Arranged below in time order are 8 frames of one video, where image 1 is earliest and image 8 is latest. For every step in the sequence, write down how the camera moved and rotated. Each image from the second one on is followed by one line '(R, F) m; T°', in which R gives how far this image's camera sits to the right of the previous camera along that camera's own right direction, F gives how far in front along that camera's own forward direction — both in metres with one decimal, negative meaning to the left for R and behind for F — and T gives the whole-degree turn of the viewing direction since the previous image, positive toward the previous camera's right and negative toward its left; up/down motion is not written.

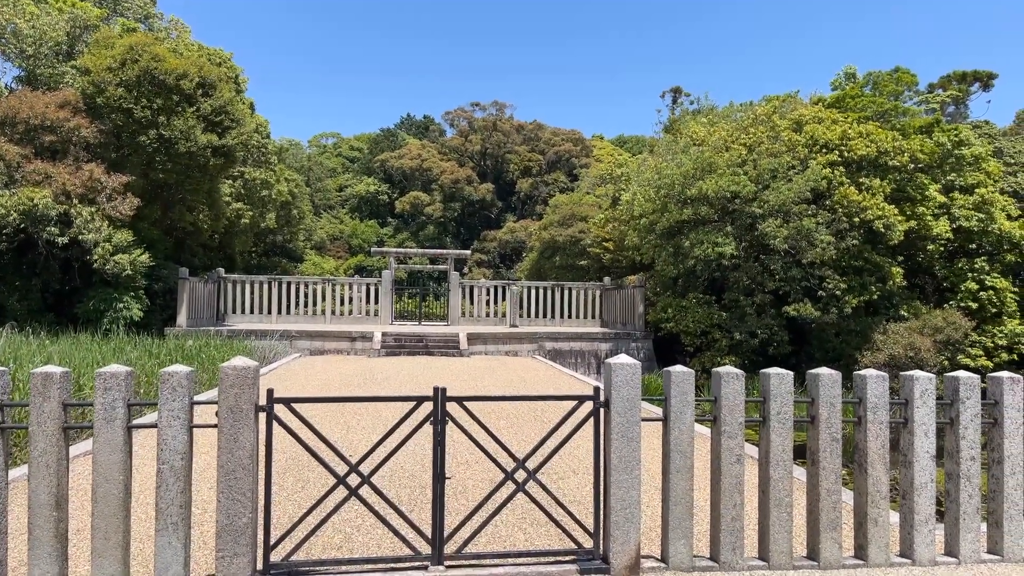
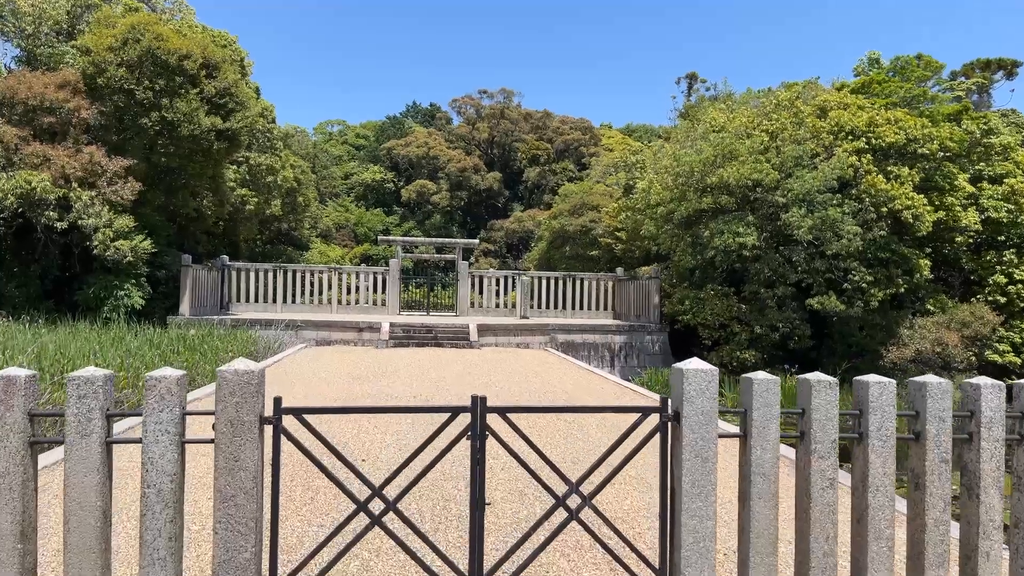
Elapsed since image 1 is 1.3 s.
(-0.1, +0.3) m; 0°
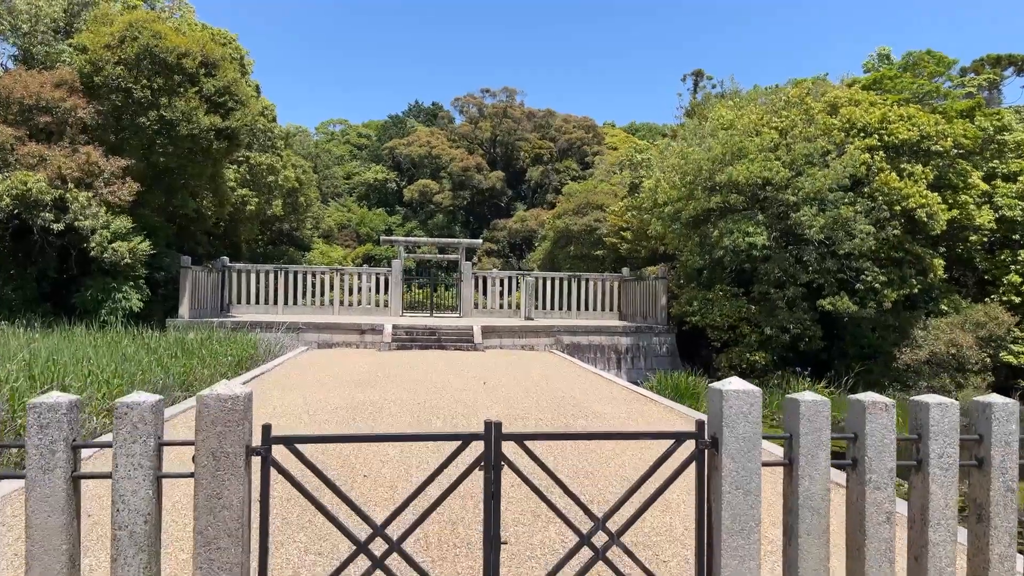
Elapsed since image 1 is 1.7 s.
(0.0, +0.2) m; 0°
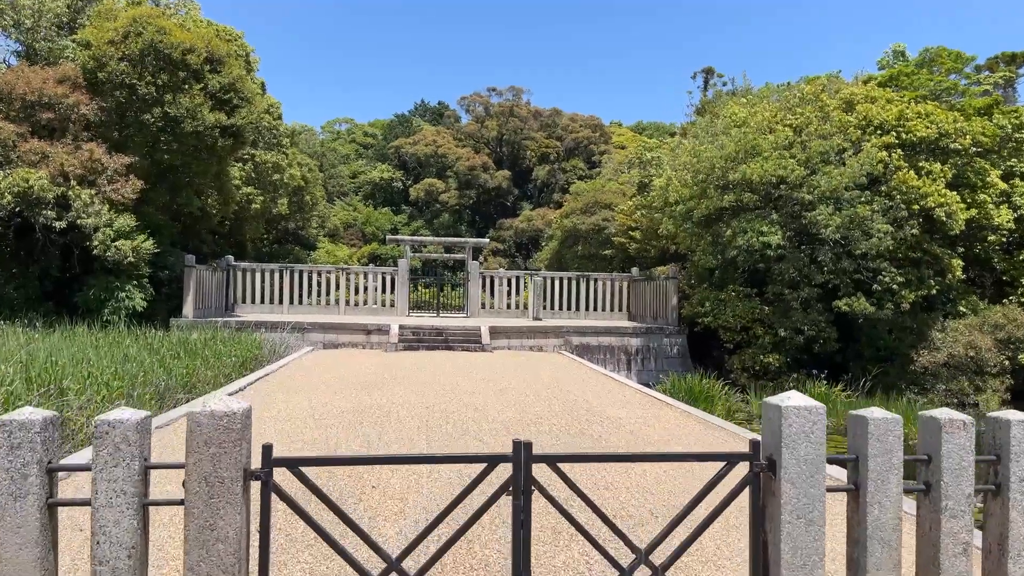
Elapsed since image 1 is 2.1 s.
(-0.1, +0.2) m; 0°
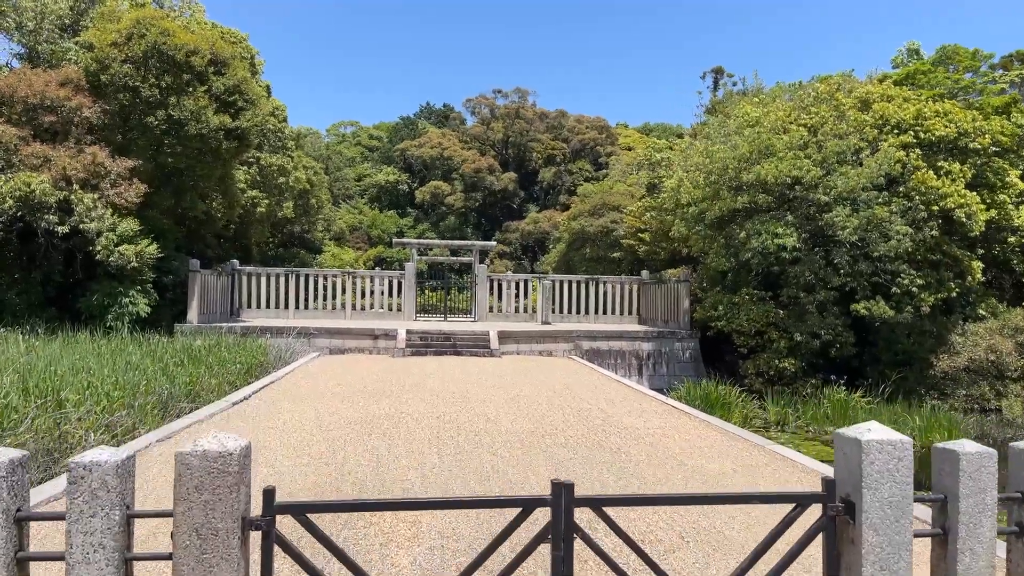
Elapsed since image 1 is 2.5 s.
(-0.1, +0.2) m; 0°
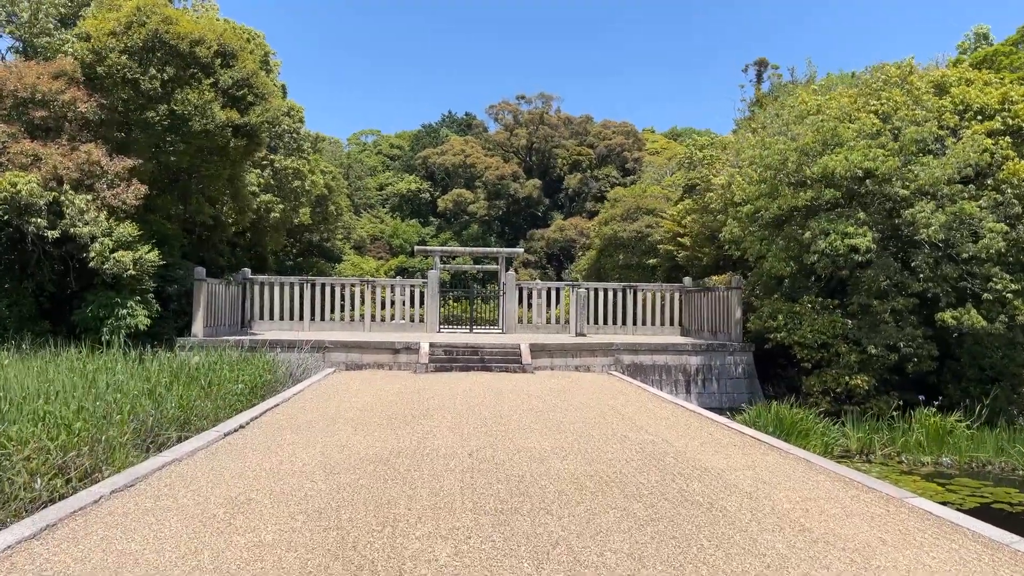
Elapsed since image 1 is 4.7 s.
(-0.2, +1.0) m; -2°
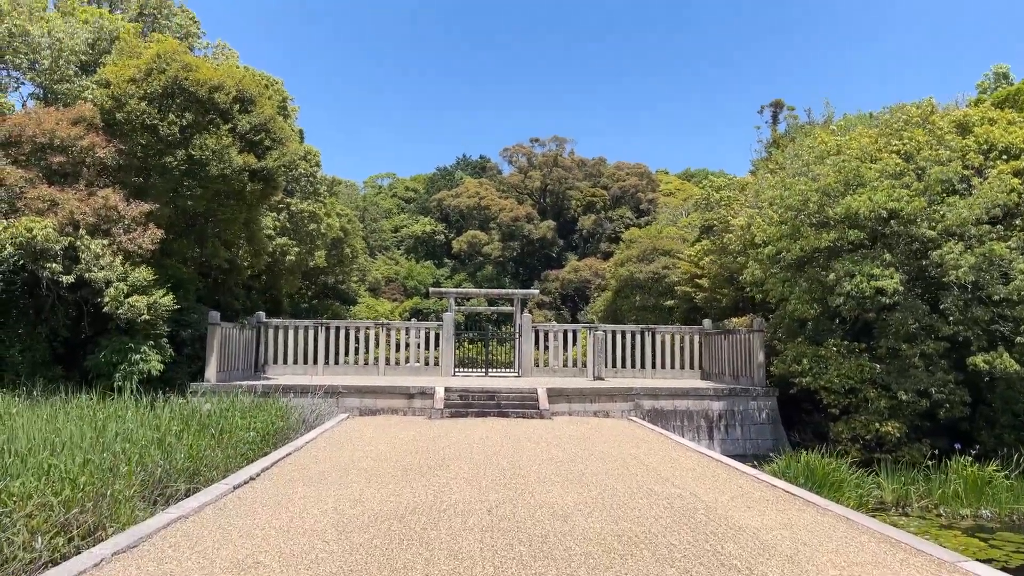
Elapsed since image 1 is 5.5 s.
(0.0, +0.2) m; -1°
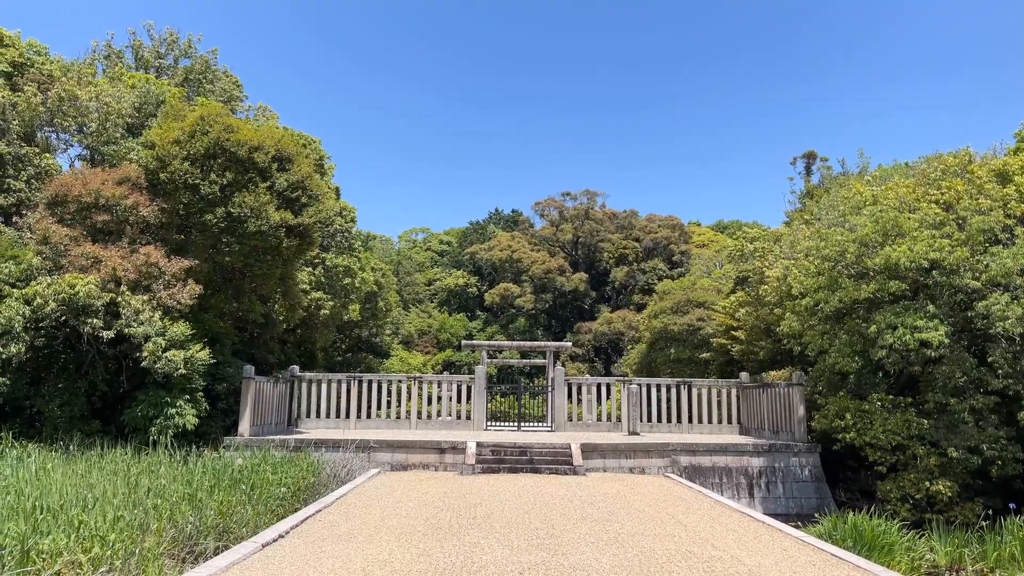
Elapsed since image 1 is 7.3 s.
(0.0, 0.0) m; -3°
